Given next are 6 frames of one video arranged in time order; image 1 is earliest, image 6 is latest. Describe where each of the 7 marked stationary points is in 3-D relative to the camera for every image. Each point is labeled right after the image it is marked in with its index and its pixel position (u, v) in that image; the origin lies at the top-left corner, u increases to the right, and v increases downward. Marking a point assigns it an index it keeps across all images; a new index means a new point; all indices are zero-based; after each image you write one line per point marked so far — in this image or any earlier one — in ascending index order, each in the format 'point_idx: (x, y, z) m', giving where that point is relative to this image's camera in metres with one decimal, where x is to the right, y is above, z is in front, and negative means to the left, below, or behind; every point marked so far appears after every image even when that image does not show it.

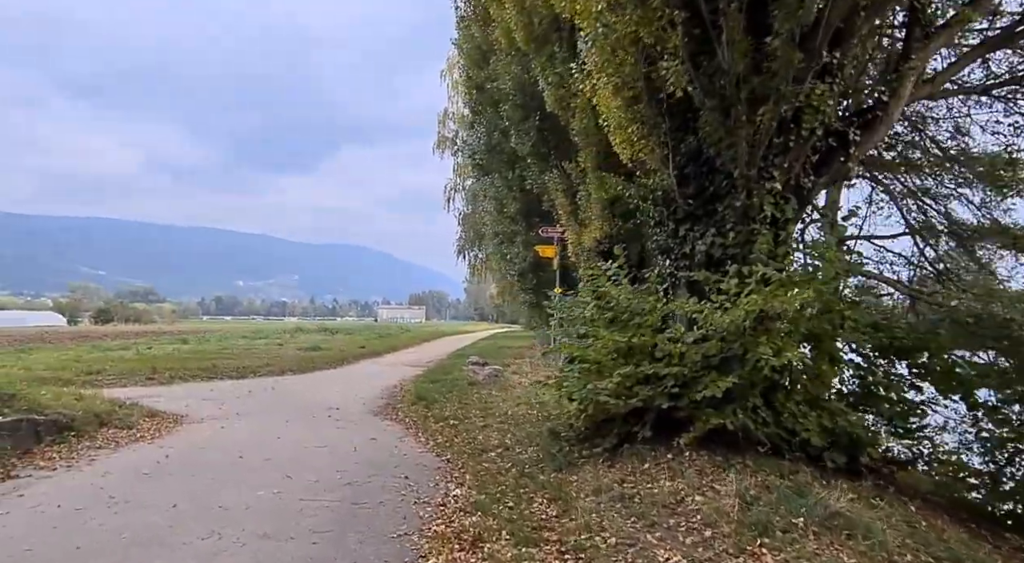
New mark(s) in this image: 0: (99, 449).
0: (-4.9, -2.0, +9.4) m
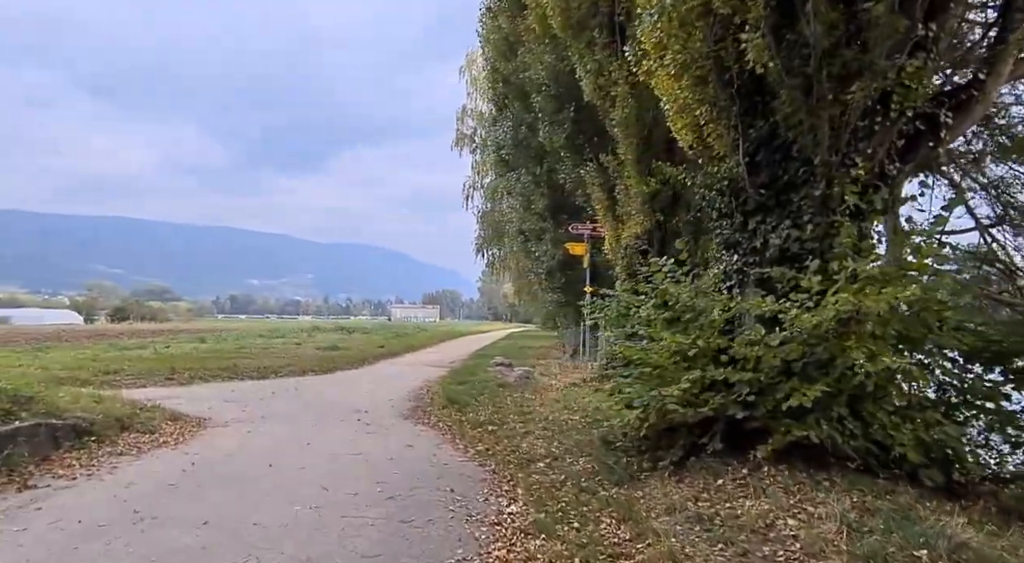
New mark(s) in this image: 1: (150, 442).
0: (-4.4, -2.0, +8.9) m
1: (-4.5, -2.0, +9.8) m
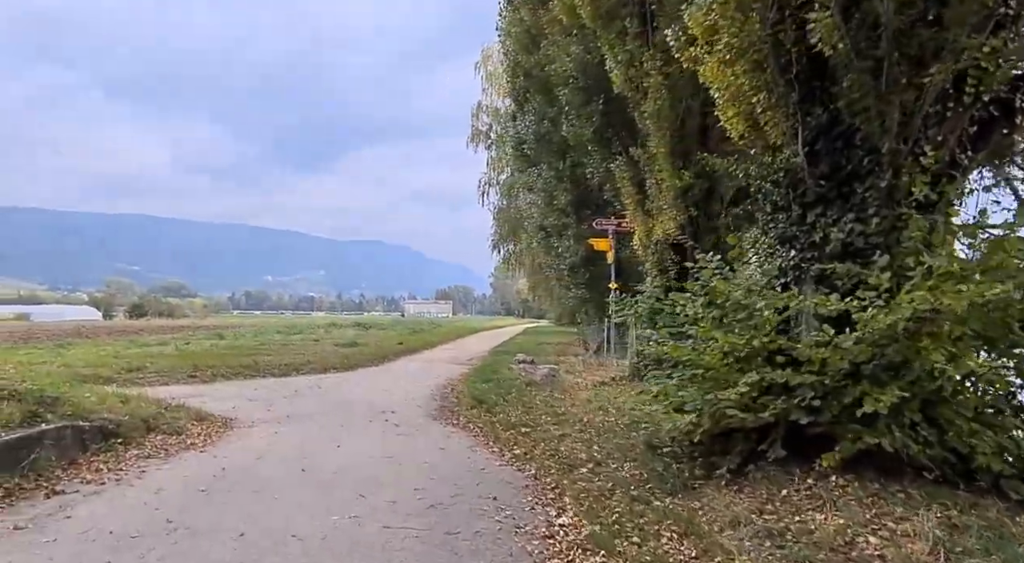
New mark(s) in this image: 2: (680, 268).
0: (-4.0, -2.0, +8.7) m
1: (-4.1, -2.0, +9.6) m
2: (+2.8, +0.2, +12.9) m
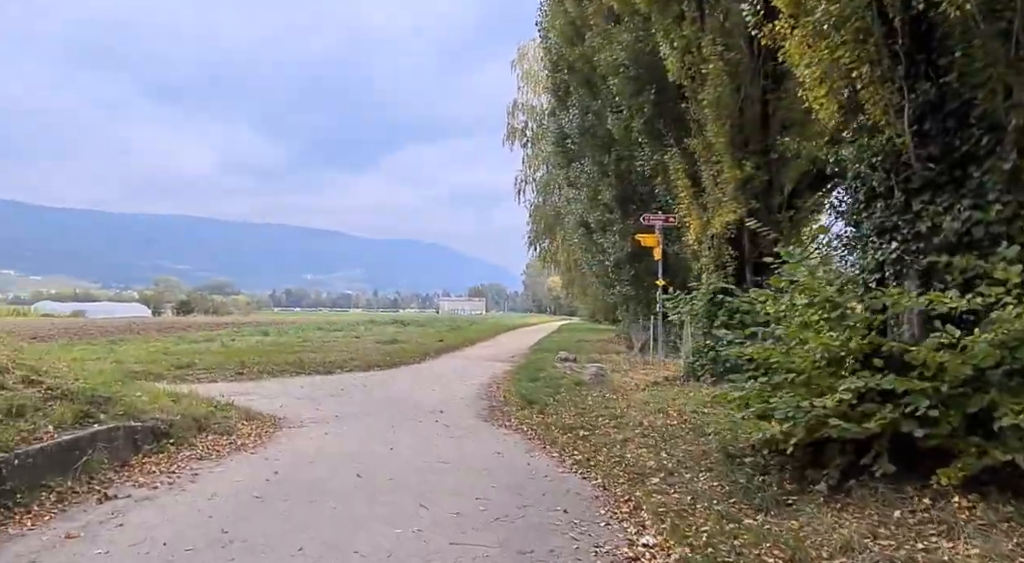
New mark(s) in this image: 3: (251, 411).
0: (-3.3, -1.9, +8.4) m
1: (-3.4, -1.9, +9.3) m
2: (+3.6, +0.3, +12.3) m
3: (-4.0, -2.0, +12.0) m
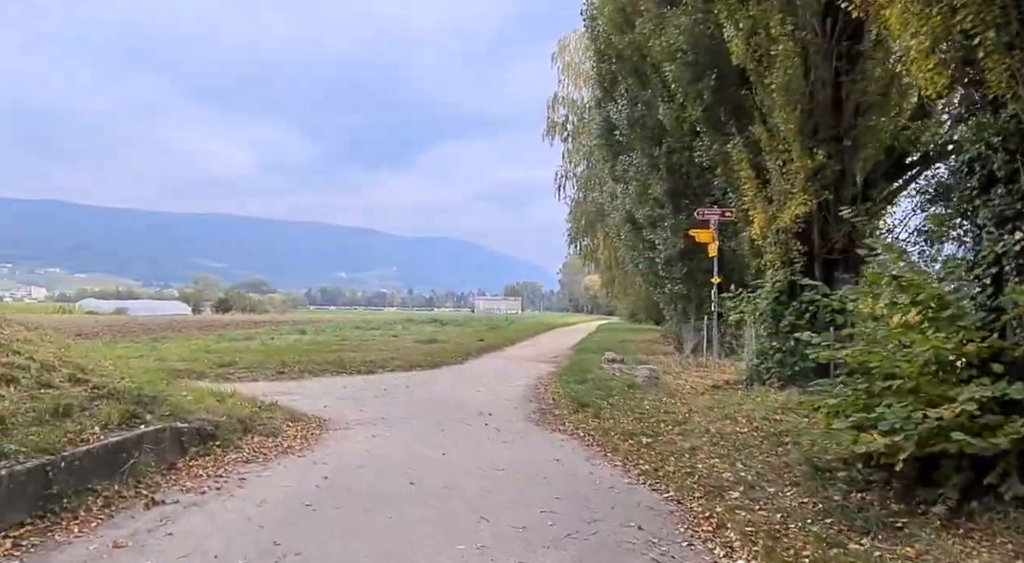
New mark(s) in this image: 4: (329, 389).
0: (-2.7, -1.9, +8.1) m
1: (-2.7, -1.9, +9.0) m
2: (+4.4, +0.3, +11.7) m
3: (-3.2, -1.9, +11.7) m
4: (-3.6, -2.1, +15.6) m
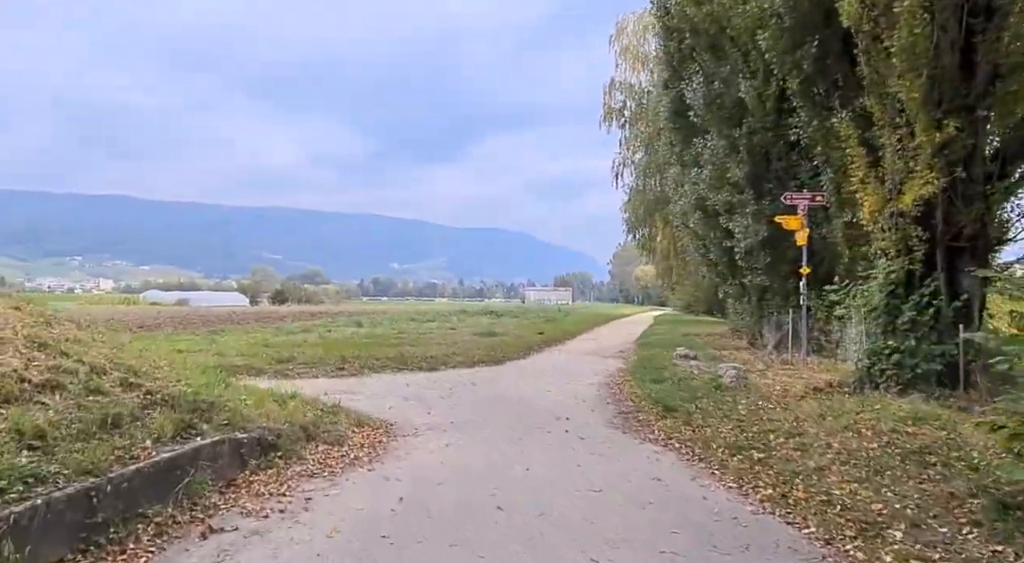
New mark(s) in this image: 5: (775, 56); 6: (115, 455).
0: (-1.8, -1.8, +7.3) m
1: (-1.8, -1.8, +8.2) m
2: (+5.5, +0.4, +10.4) m
3: (-2.1, -1.8, +10.9) m
4: (-2.3, -2.0, +14.9) m
5: (+4.2, +3.5, +12.5) m
6: (-2.9, -1.3, +5.8) m
